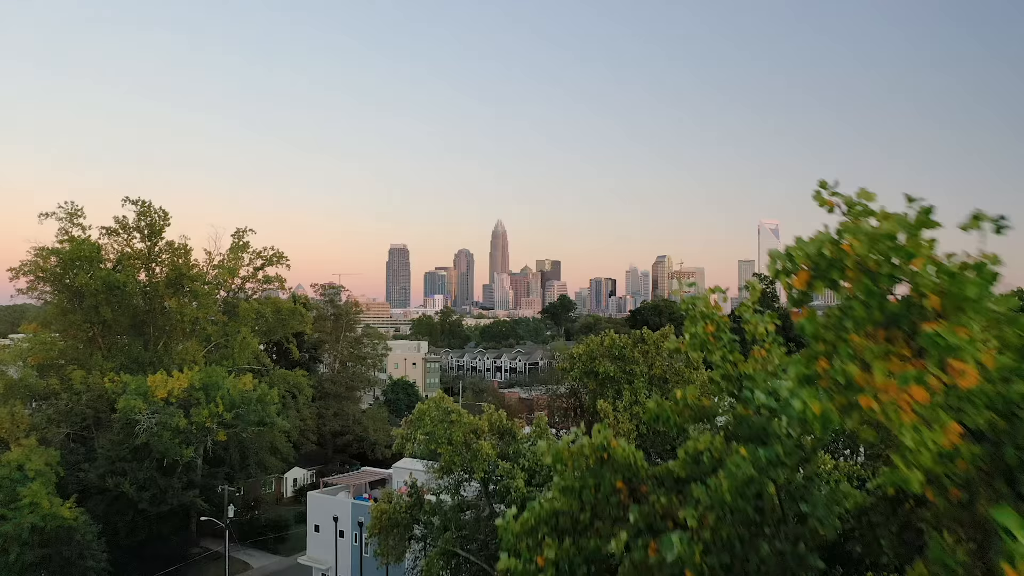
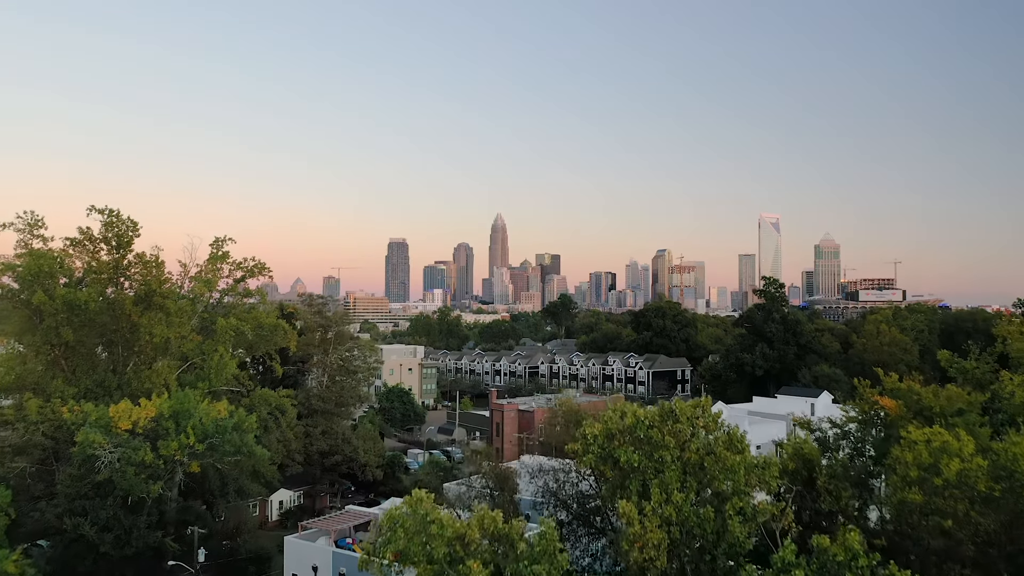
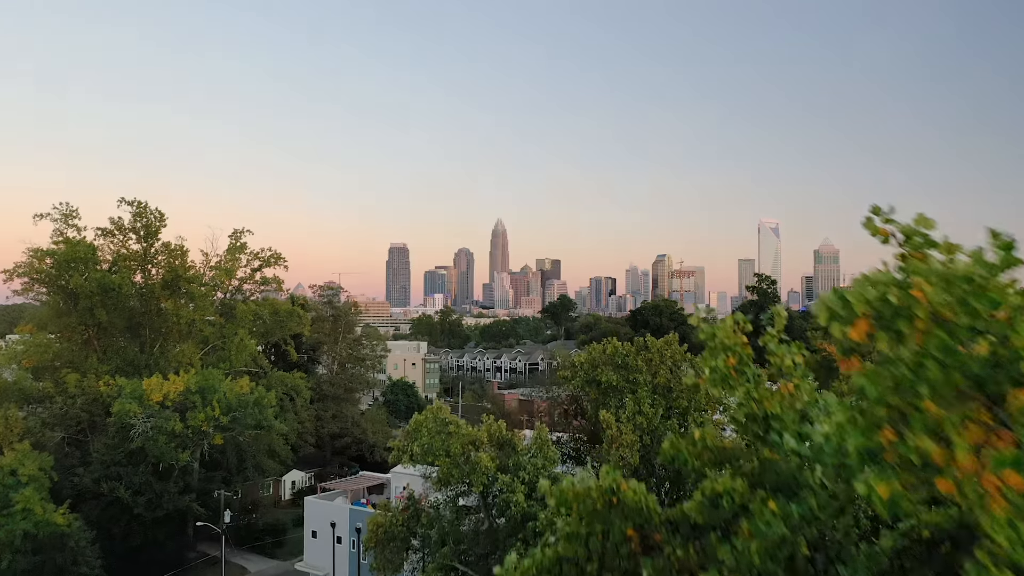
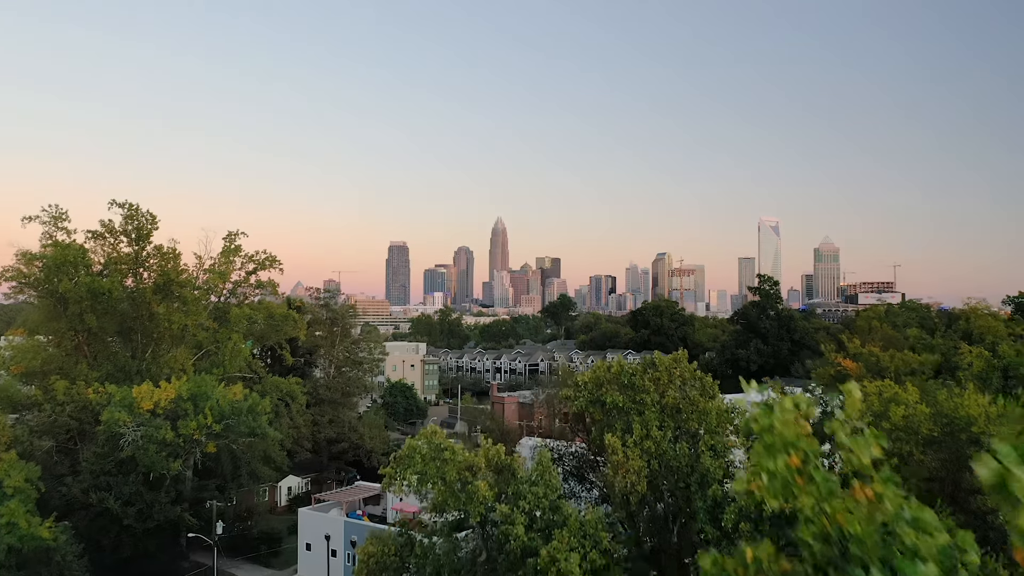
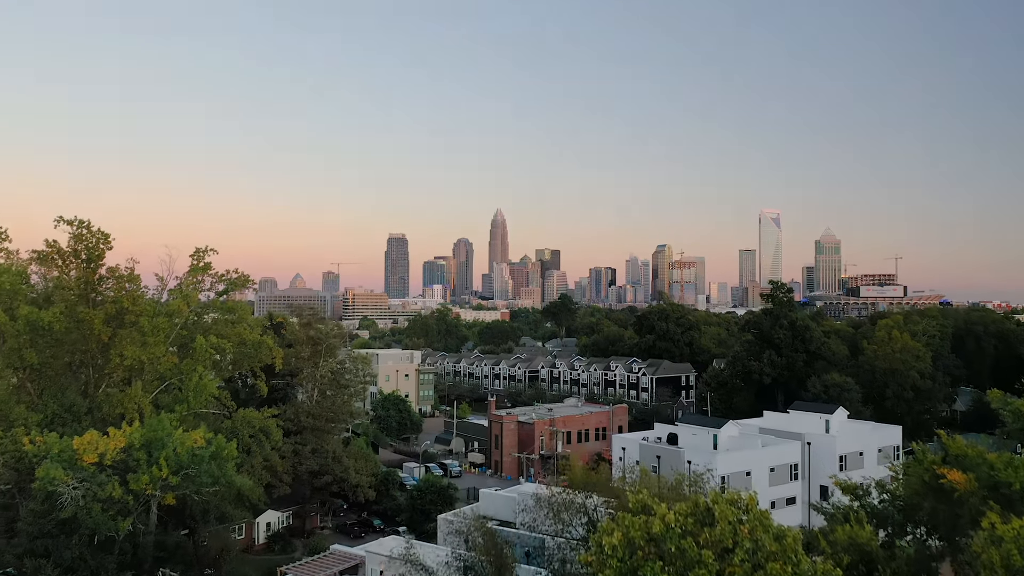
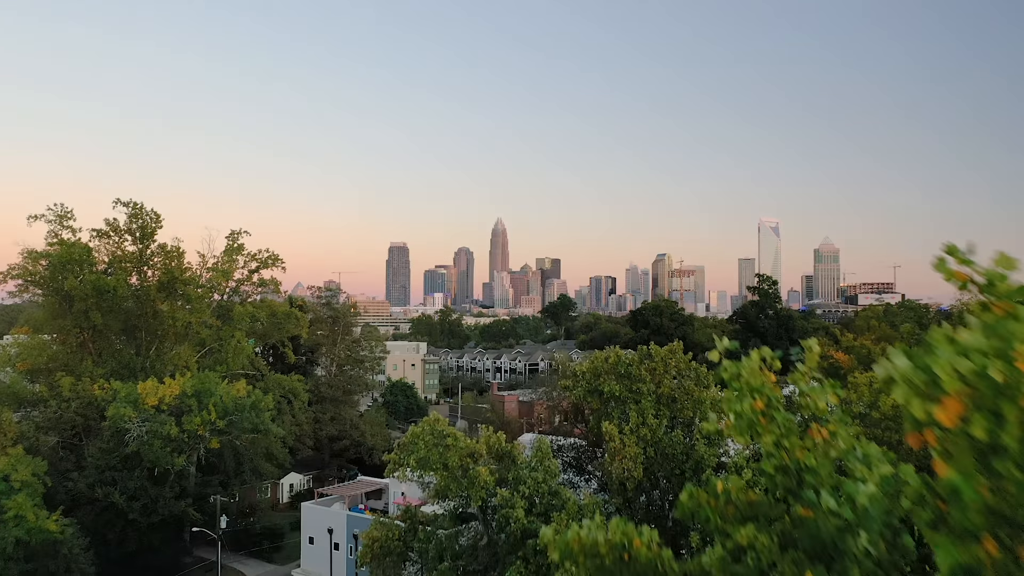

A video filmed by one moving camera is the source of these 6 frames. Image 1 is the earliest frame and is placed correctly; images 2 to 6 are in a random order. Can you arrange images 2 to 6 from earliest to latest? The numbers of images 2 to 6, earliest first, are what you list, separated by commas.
3, 6, 4, 2, 5
